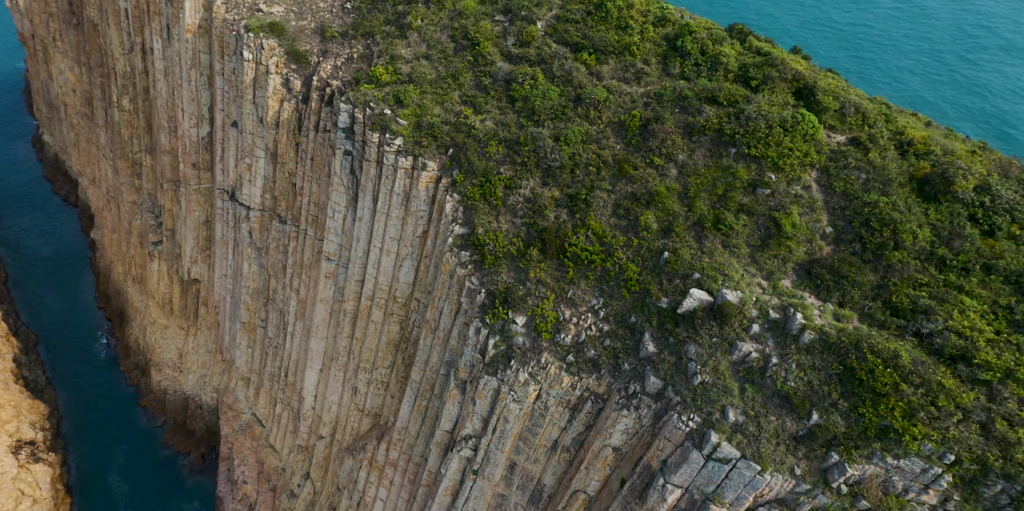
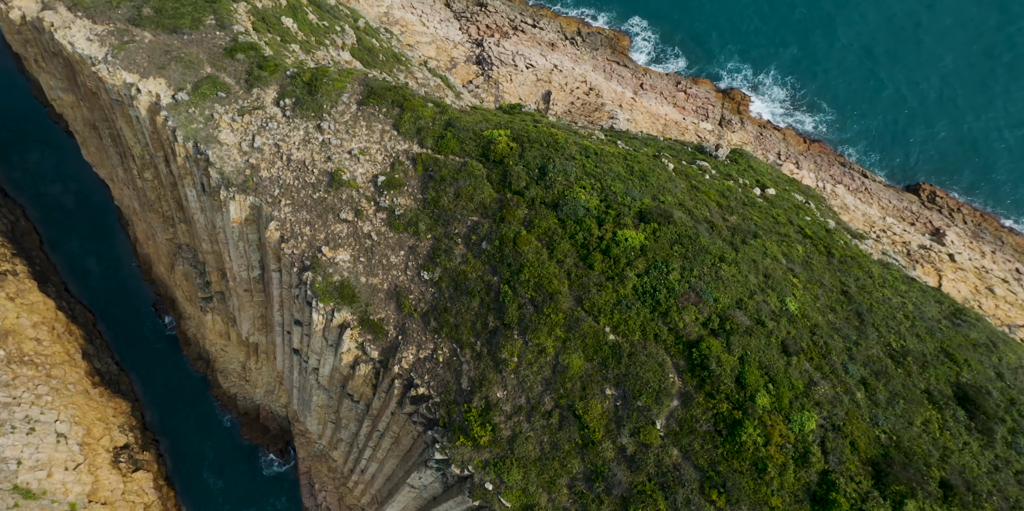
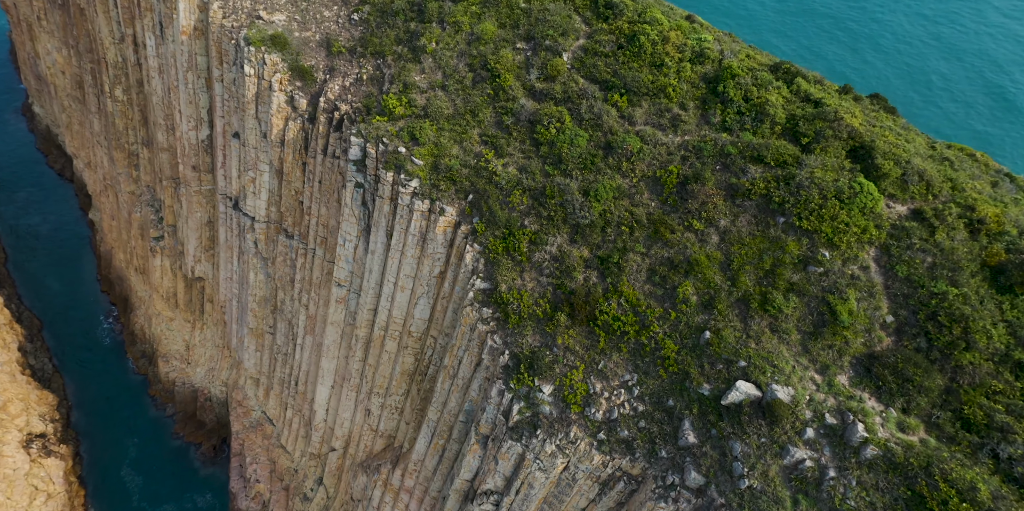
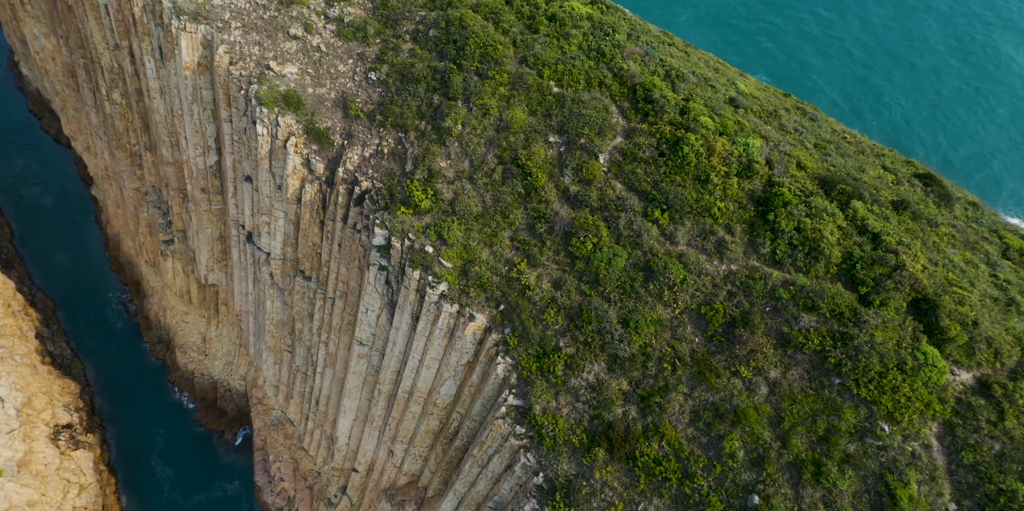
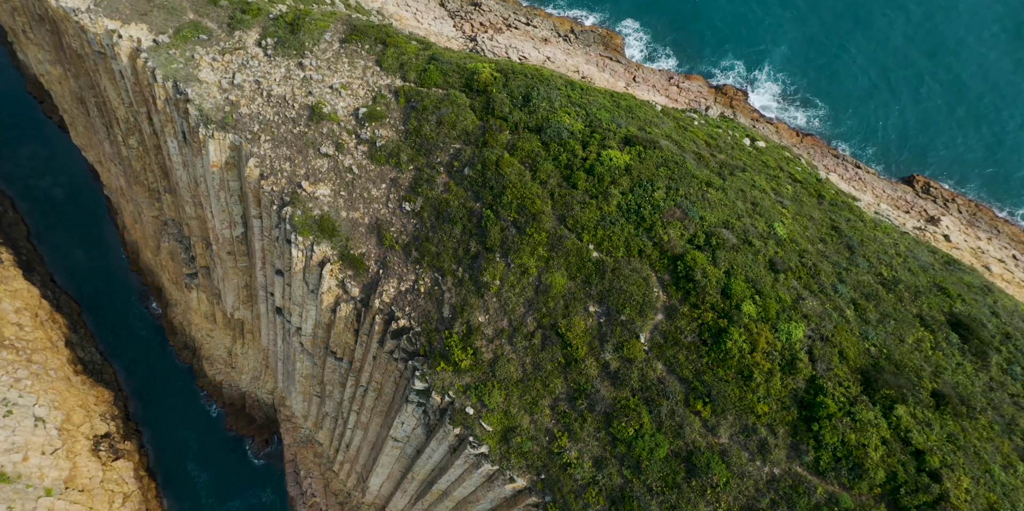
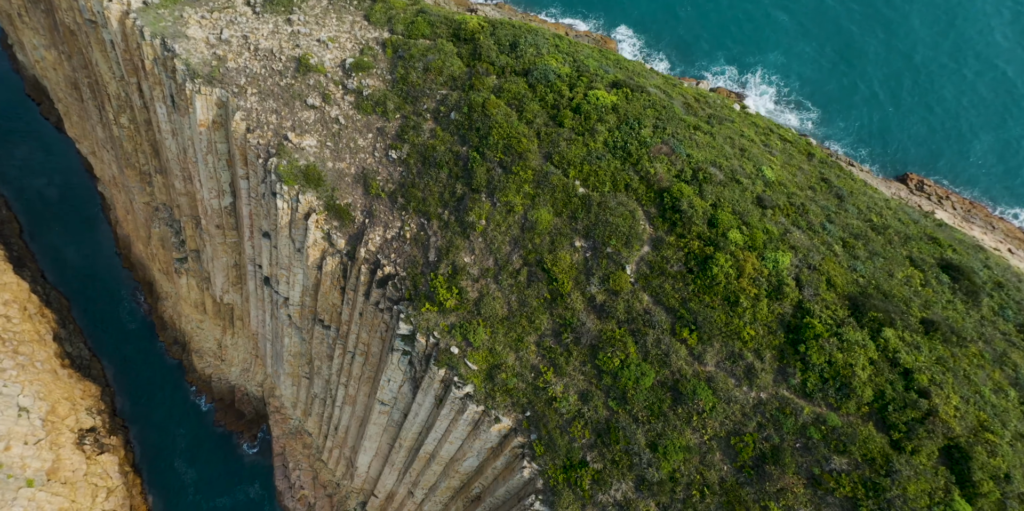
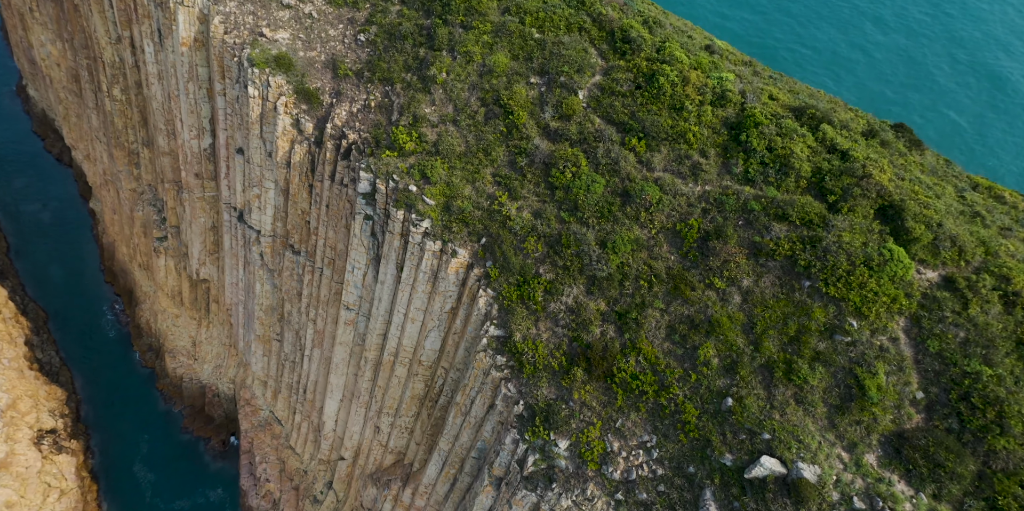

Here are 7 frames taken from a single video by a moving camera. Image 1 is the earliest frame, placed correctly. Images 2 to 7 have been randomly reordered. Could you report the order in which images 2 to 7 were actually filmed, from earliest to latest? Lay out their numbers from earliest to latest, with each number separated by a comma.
3, 7, 4, 6, 5, 2
